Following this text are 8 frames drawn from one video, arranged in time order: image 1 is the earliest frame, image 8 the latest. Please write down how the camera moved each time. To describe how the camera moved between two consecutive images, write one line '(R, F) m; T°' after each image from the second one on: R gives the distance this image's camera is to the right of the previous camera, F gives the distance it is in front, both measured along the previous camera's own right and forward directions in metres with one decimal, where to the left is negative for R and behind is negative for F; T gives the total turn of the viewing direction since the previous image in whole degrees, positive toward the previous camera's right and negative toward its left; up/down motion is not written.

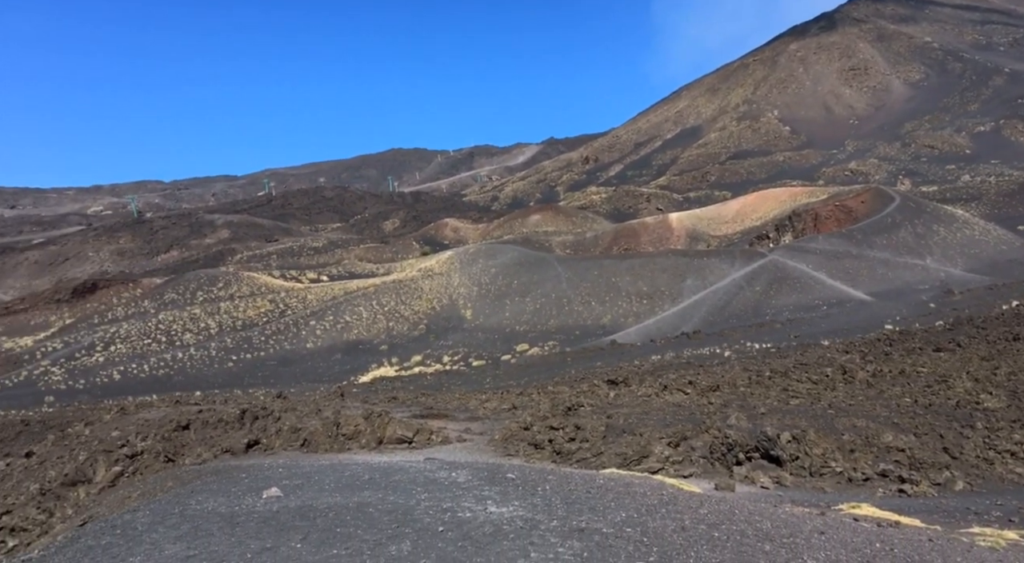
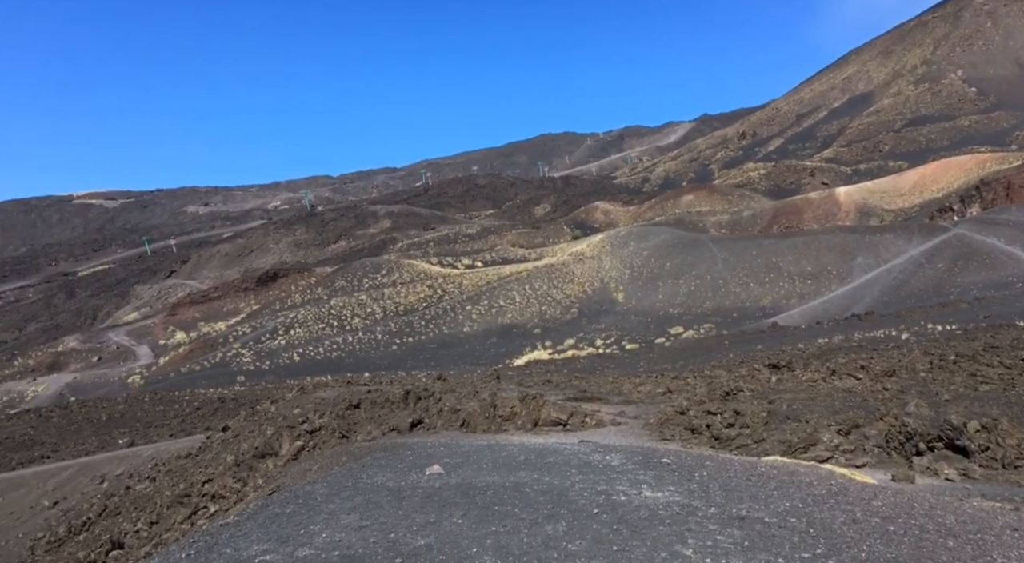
(0.0, 0.0) m; -12°
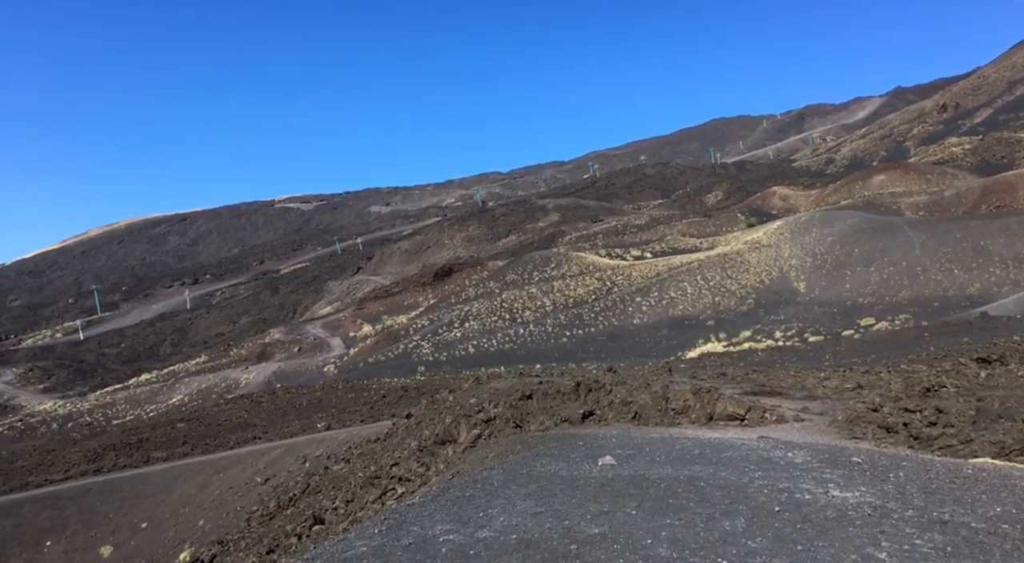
(0.0, 0.0) m; -13°
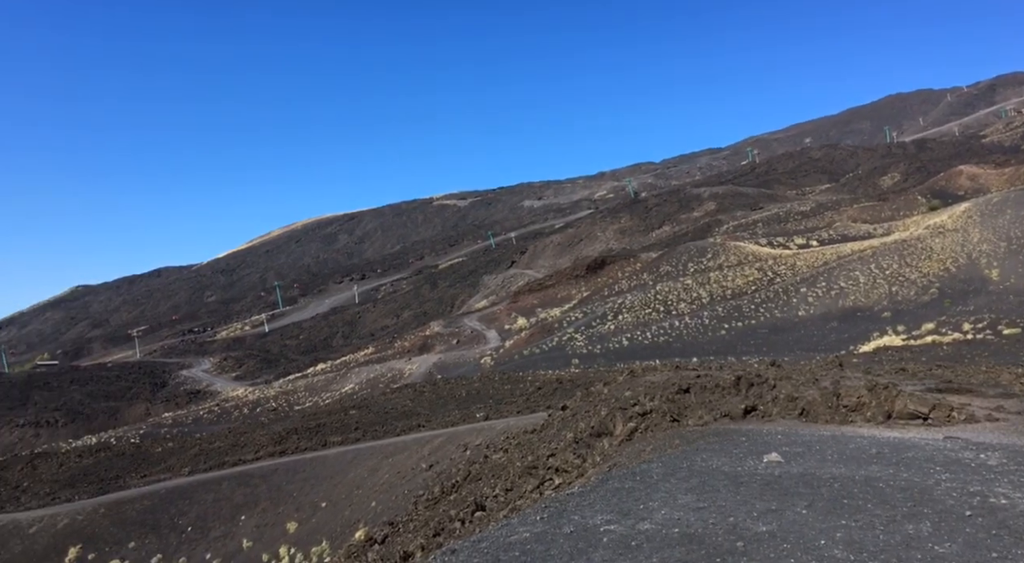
(0.0, -0.1) m; -12°
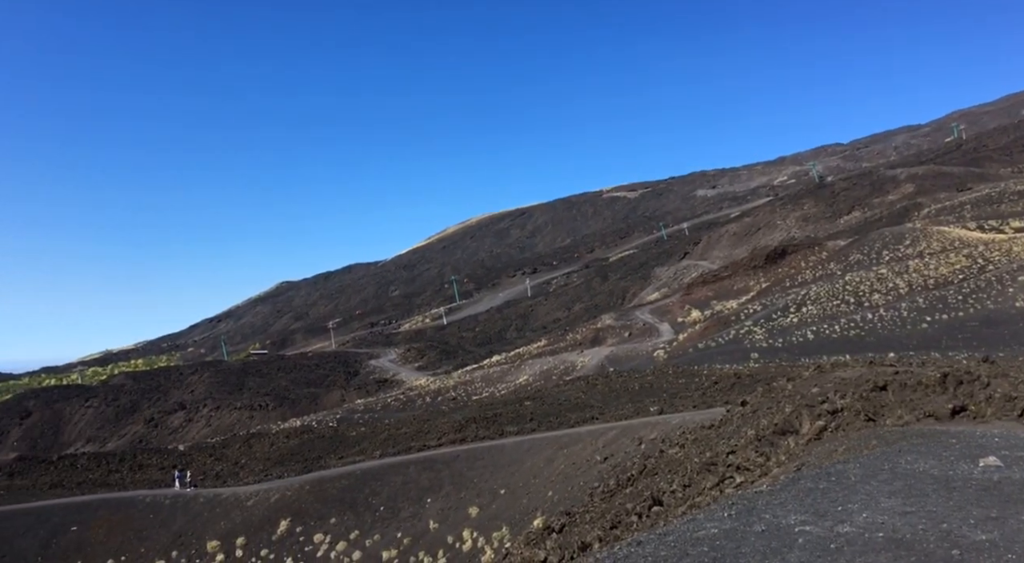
(-0.2, -0.3) m; -13°
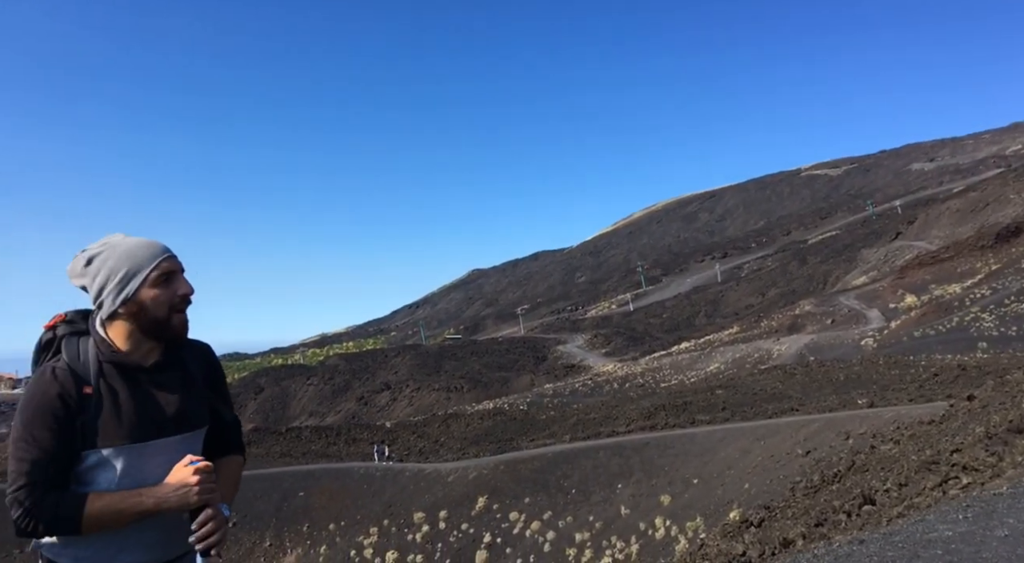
(-0.4, -0.7) m; -14°
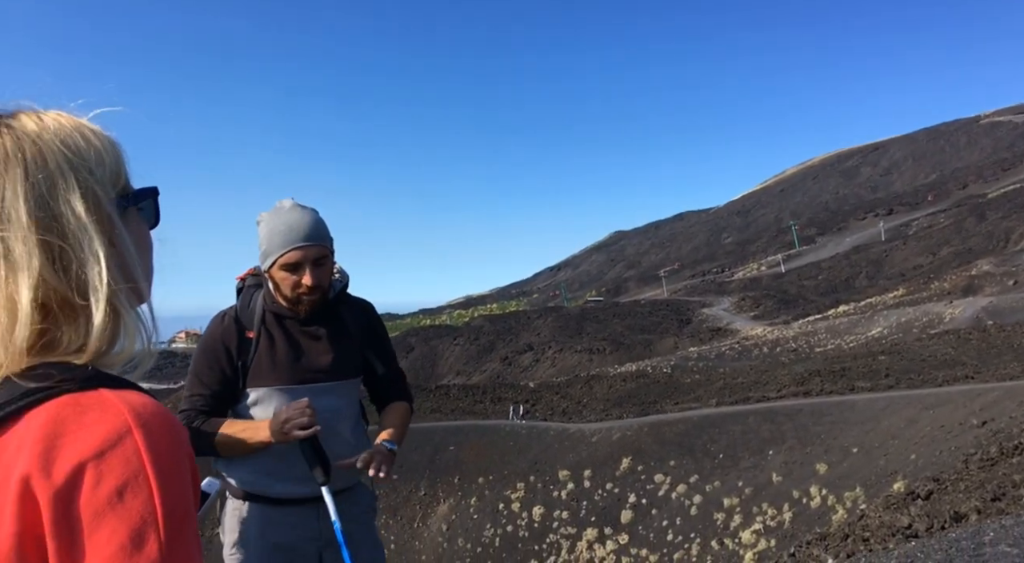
(-0.5, -1.0) m; -11°
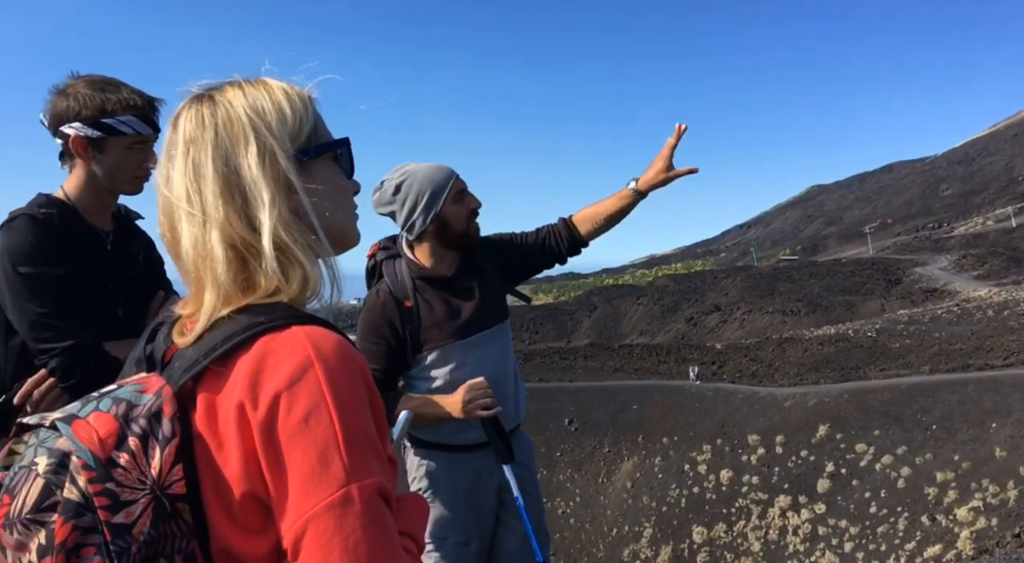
(0.0, -0.8) m; -14°
